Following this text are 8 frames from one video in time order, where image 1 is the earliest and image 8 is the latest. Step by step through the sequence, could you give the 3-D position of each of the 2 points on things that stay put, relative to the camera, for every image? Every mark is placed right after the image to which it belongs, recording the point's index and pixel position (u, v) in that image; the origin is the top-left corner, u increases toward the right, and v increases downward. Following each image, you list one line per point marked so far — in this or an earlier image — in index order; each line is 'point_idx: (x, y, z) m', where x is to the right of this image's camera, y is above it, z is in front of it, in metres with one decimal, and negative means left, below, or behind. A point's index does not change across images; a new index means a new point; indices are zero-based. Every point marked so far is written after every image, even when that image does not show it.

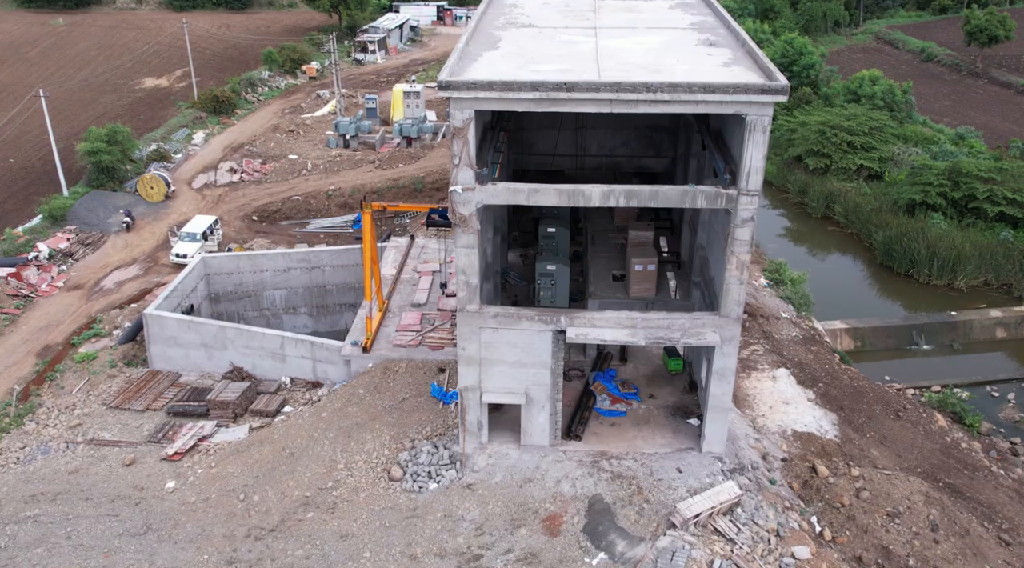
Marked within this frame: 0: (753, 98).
0: (+4.6, +3.6, +17.6) m
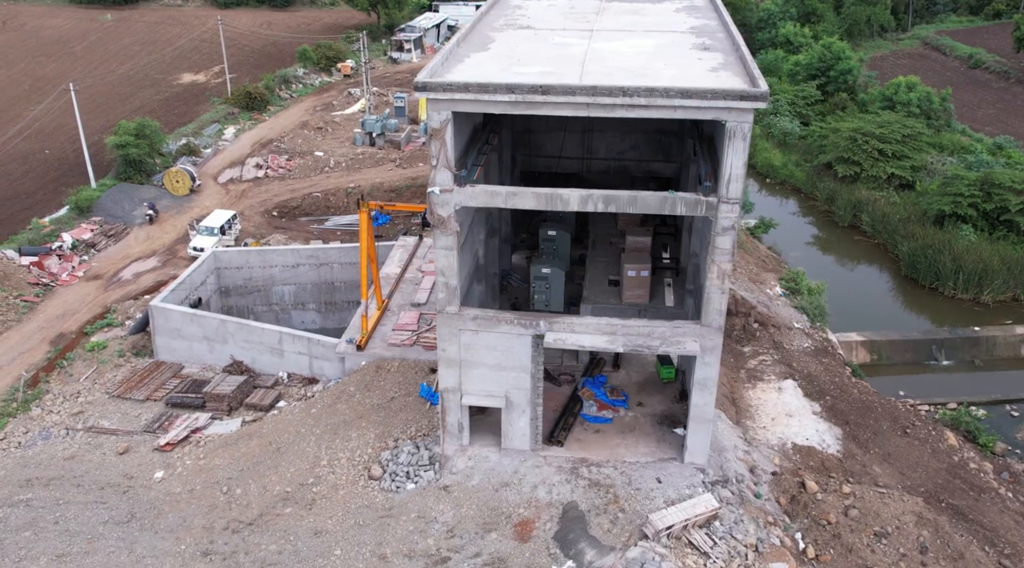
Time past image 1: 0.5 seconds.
0: (+4.1, +3.4, +17.2) m
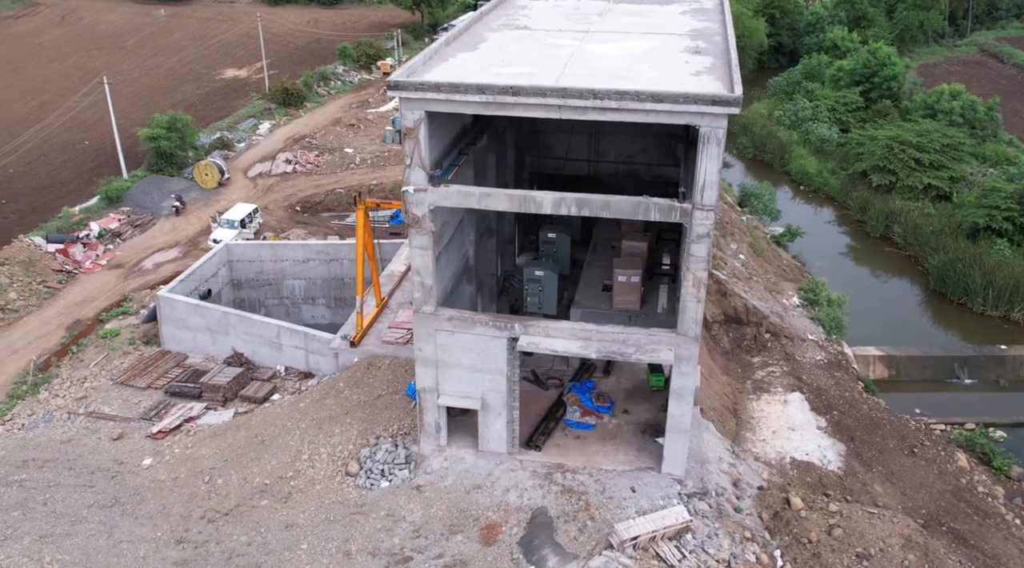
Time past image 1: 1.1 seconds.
0: (+3.5, +3.2, +16.9) m
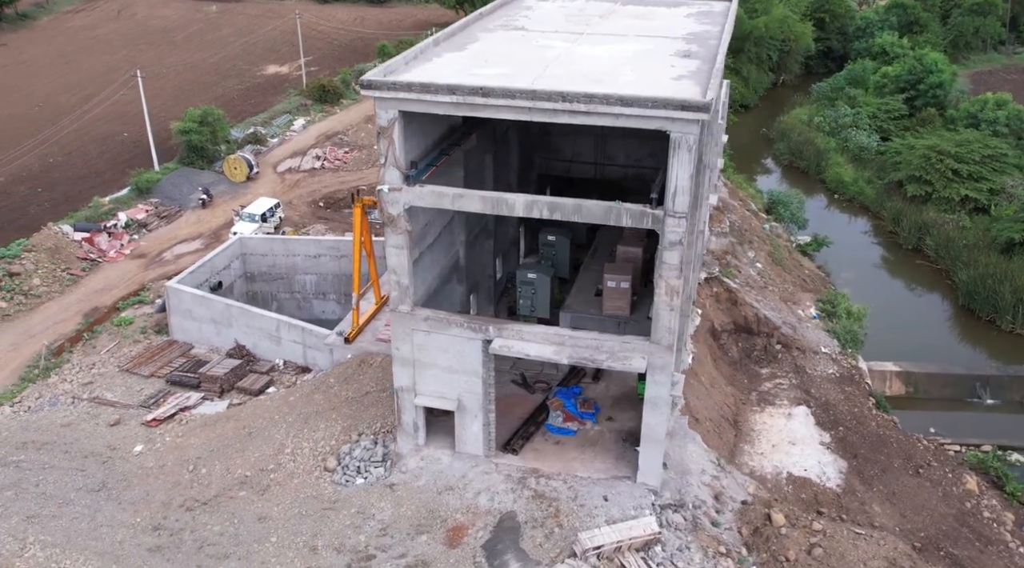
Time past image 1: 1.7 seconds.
0: (+2.9, +3.1, +16.5) m
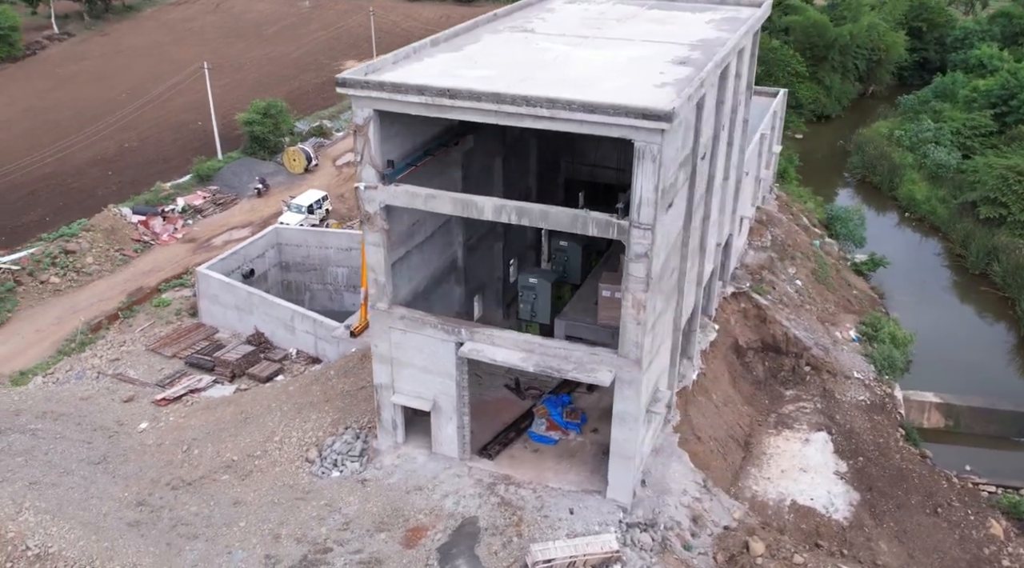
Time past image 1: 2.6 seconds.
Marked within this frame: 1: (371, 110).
0: (+2.2, +2.8, +16.1) m
1: (-2.8, +3.5, +18.2) m
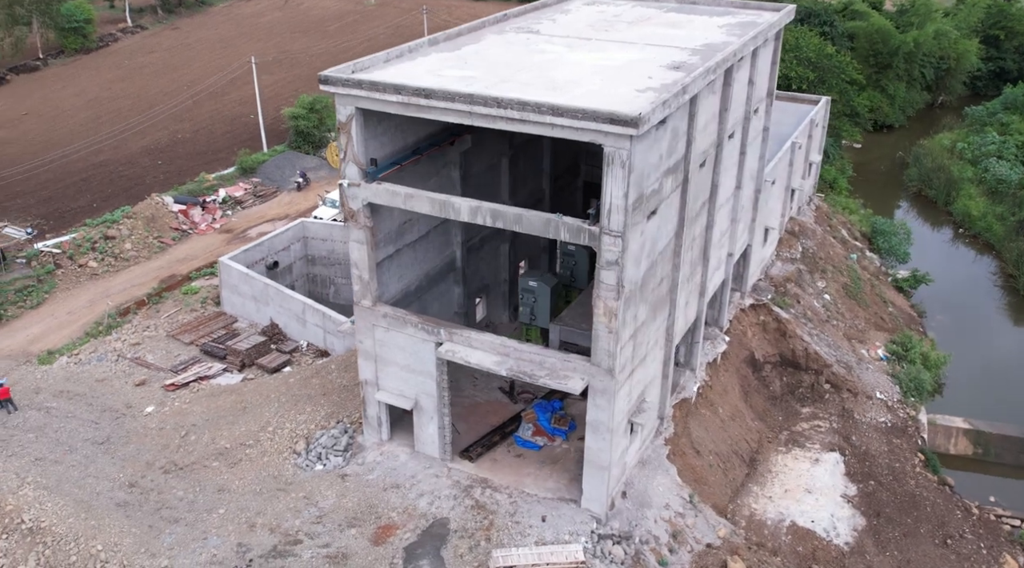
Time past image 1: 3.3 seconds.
0: (+1.6, +2.7, +15.7) m
1: (-3.1, +3.5, +18.3) m
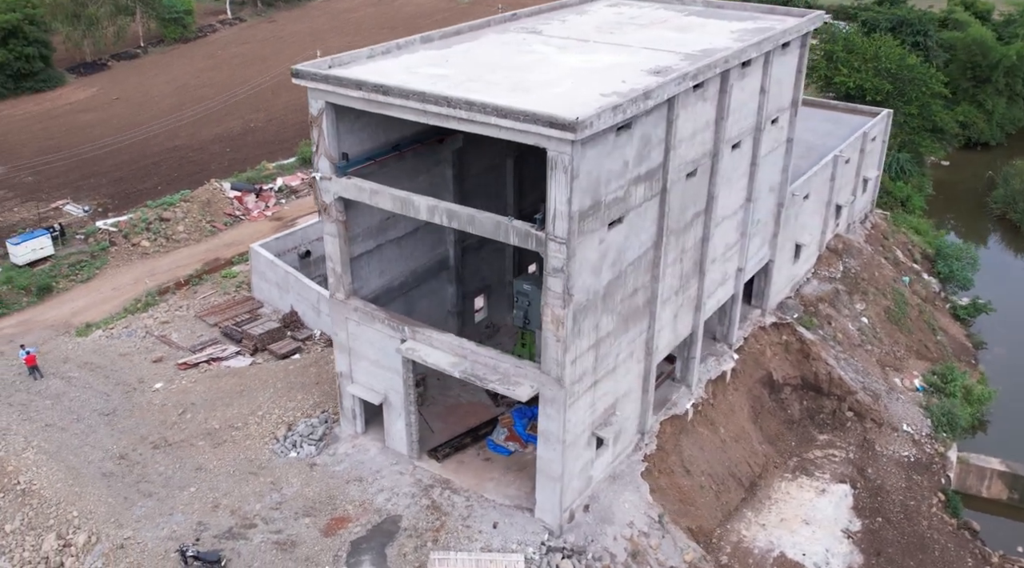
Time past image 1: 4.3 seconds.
0: (+0.6, +2.6, +15.4) m
1: (-3.8, +3.7, +18.5) m
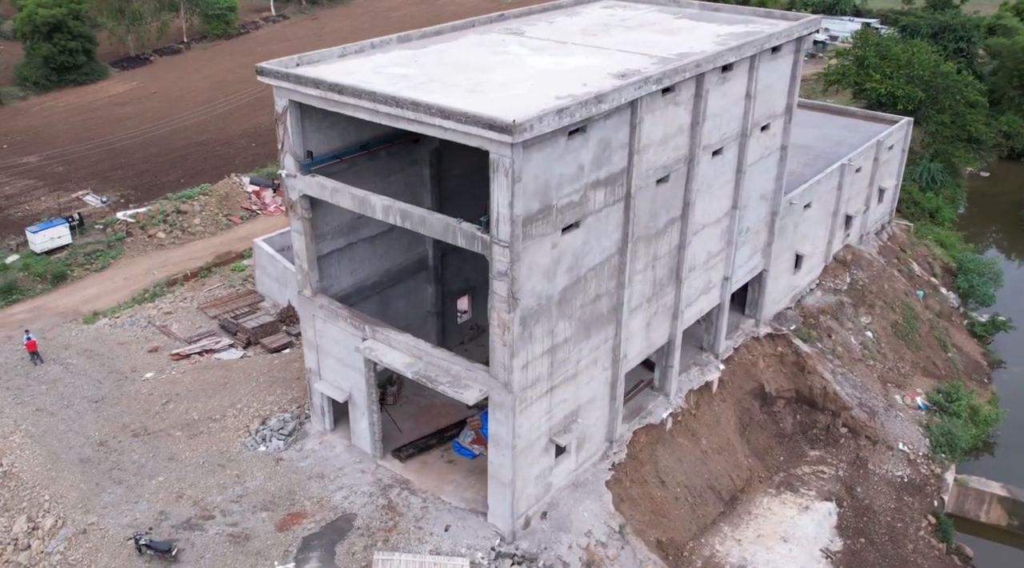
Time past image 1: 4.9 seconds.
0: (-0.4, +2.5, +15.2) m
1: (-4.5, +3.7, +18.6) m
